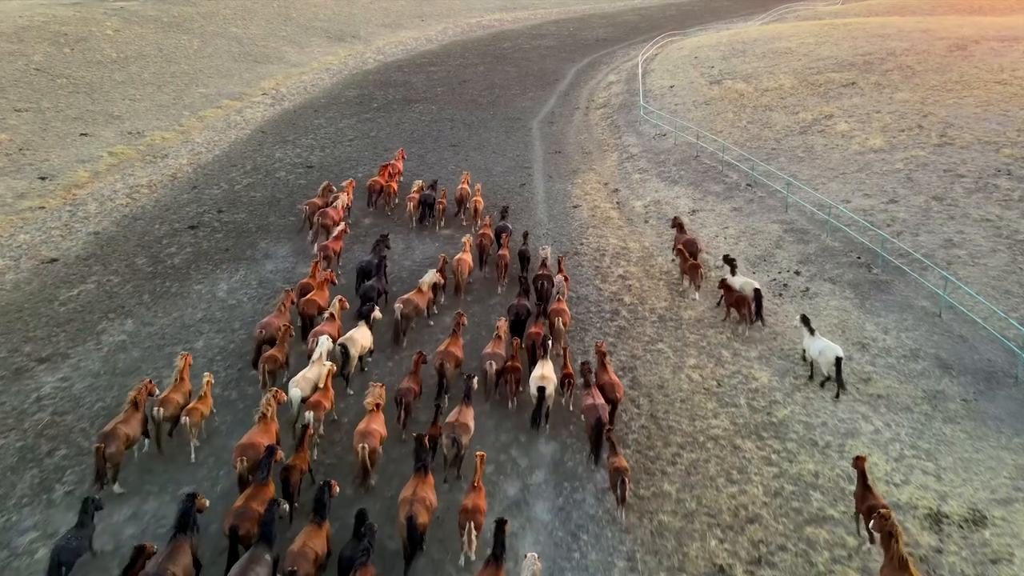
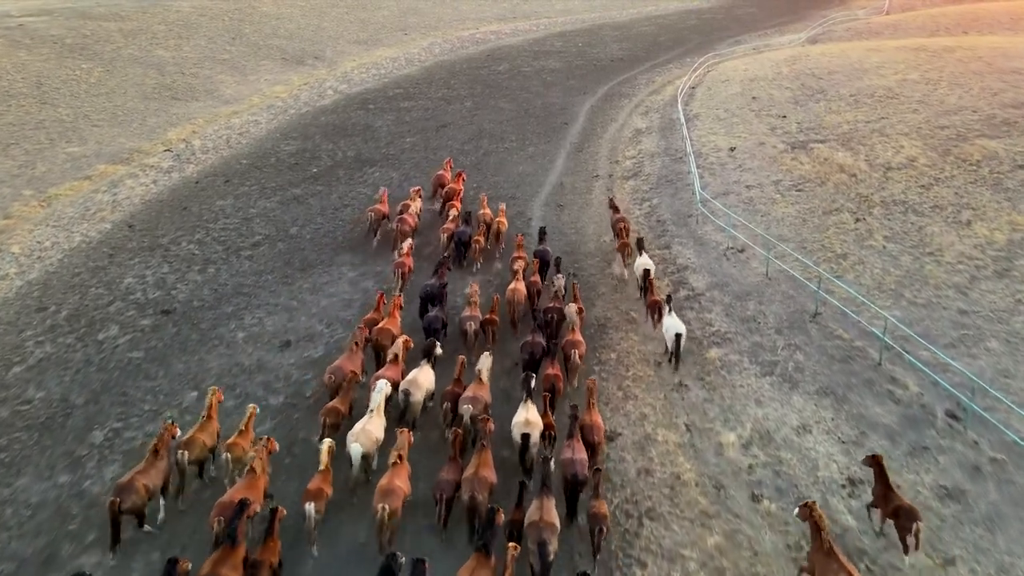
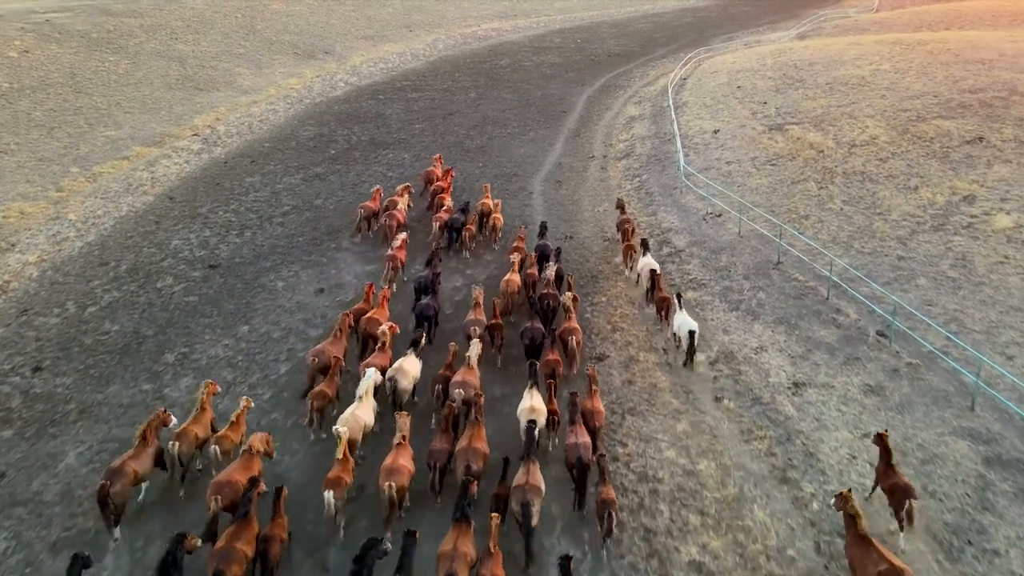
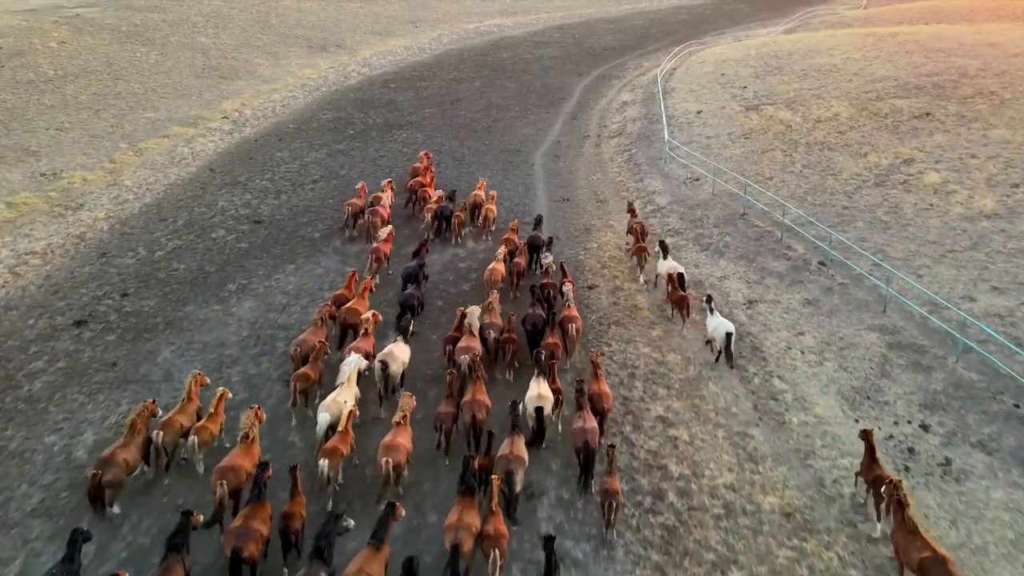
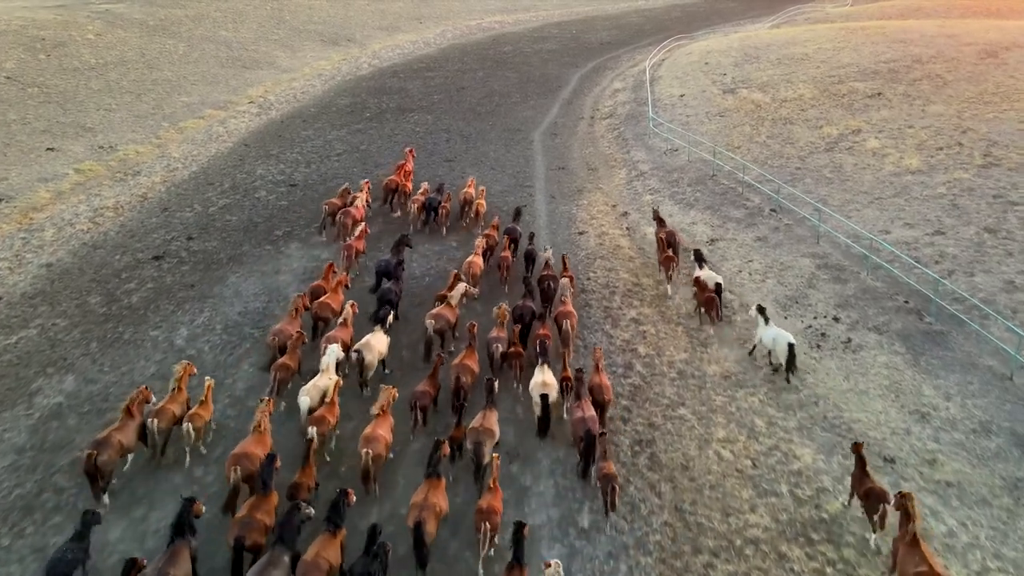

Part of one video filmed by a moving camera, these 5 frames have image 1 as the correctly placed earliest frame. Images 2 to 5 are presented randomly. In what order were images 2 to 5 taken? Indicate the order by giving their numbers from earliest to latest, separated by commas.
5, 4, 3, 2
